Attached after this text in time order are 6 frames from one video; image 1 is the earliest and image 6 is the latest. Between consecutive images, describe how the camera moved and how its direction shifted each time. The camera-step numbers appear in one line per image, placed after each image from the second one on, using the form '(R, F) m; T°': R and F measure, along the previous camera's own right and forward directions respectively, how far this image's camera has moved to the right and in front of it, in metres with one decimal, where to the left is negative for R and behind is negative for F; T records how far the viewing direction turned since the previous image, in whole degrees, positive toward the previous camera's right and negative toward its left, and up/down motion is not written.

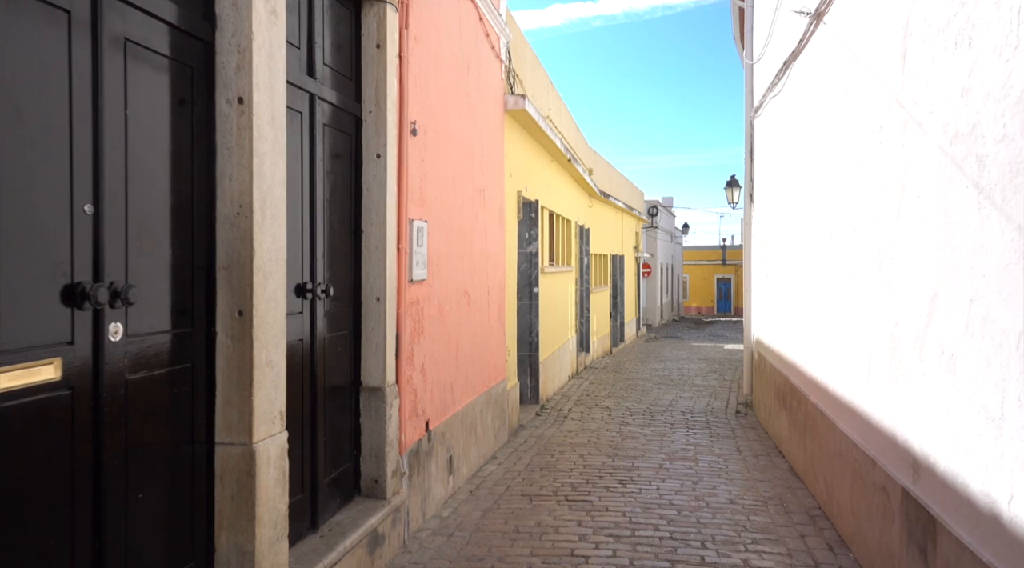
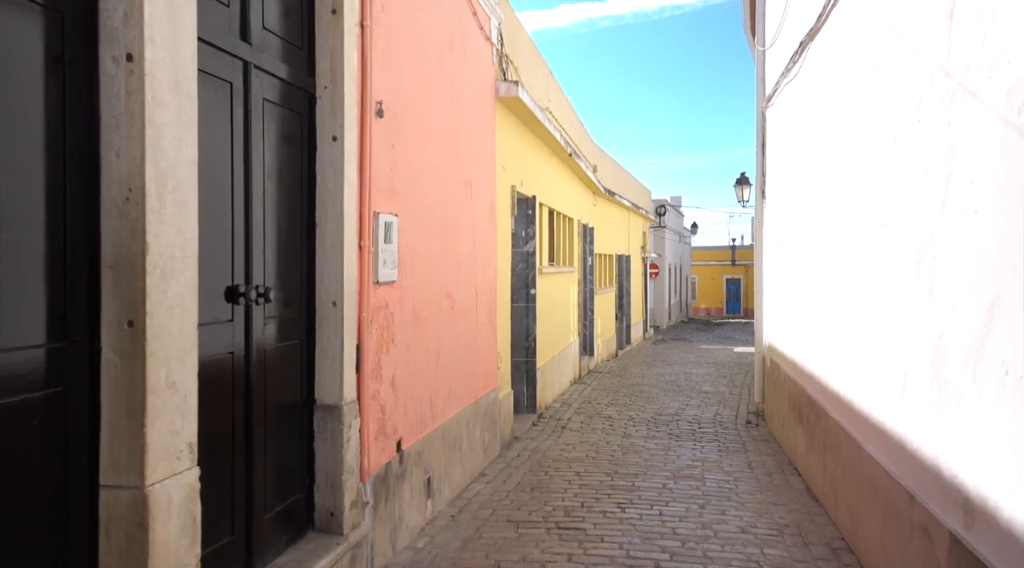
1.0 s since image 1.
(+0.2, +0.6) m; -1°
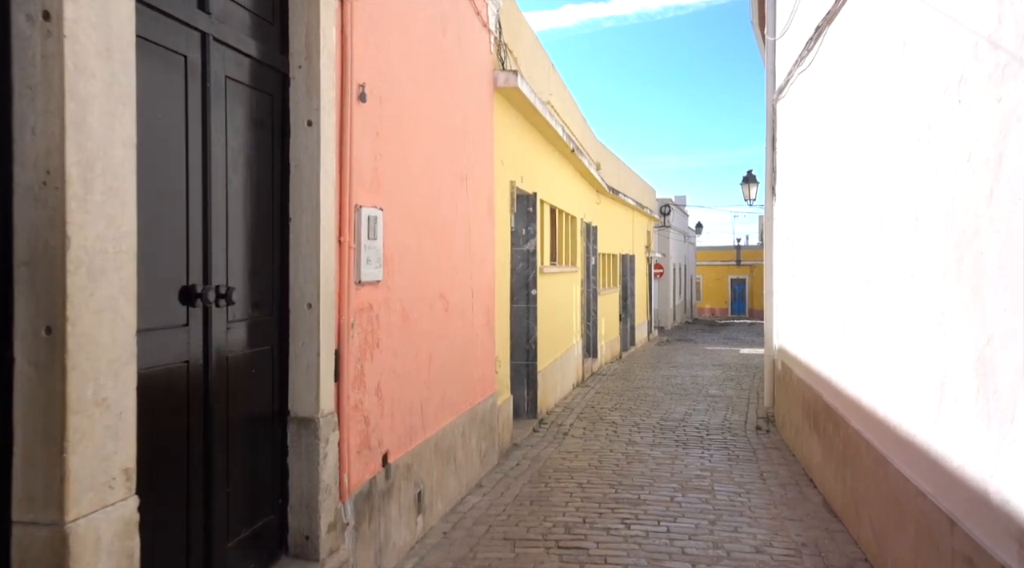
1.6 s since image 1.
(0.0, +0.4) m; 0°
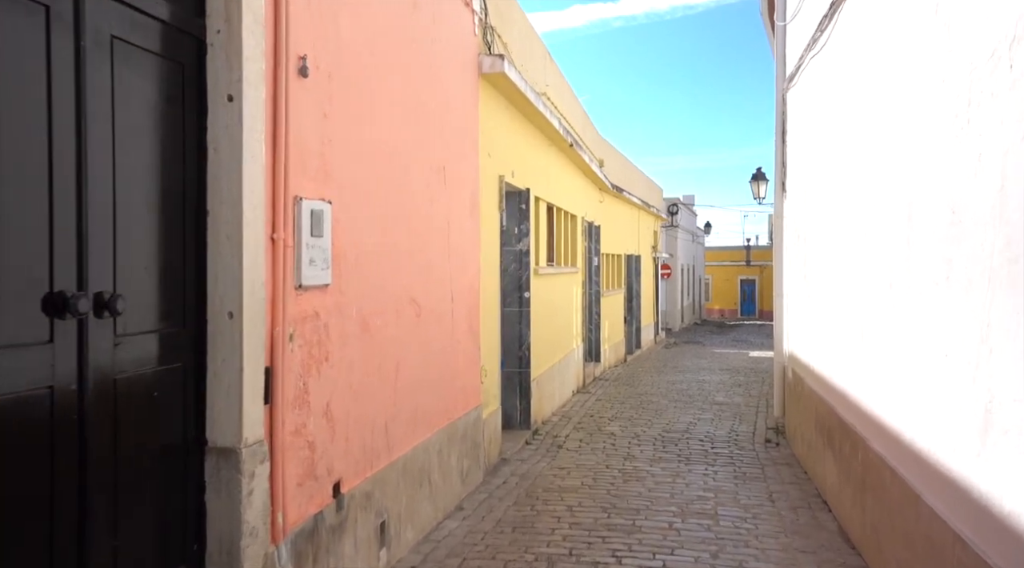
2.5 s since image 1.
(+0.2, +0.5) m; -1°
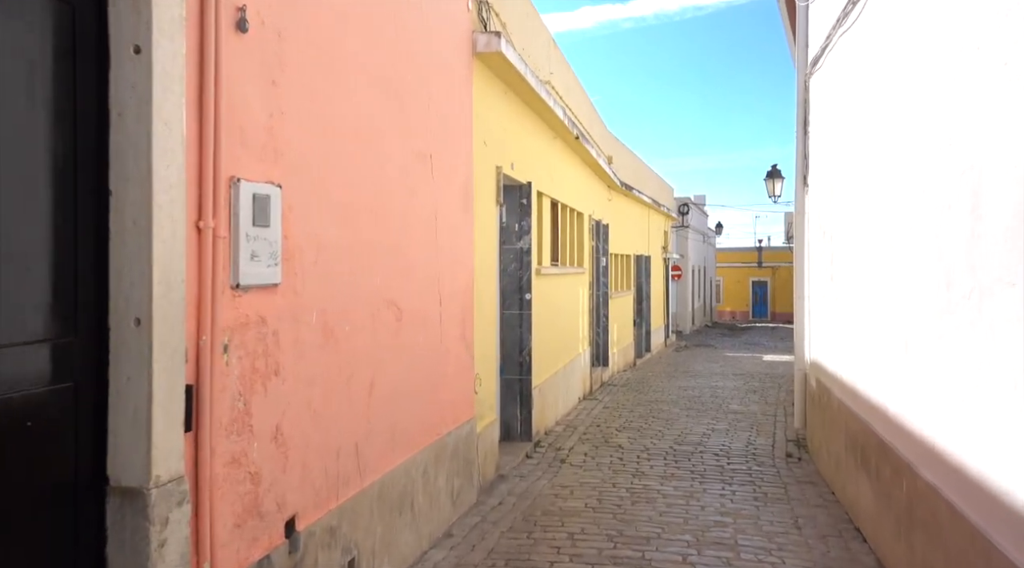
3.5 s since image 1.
(+0.1, +0.6) m; -1°
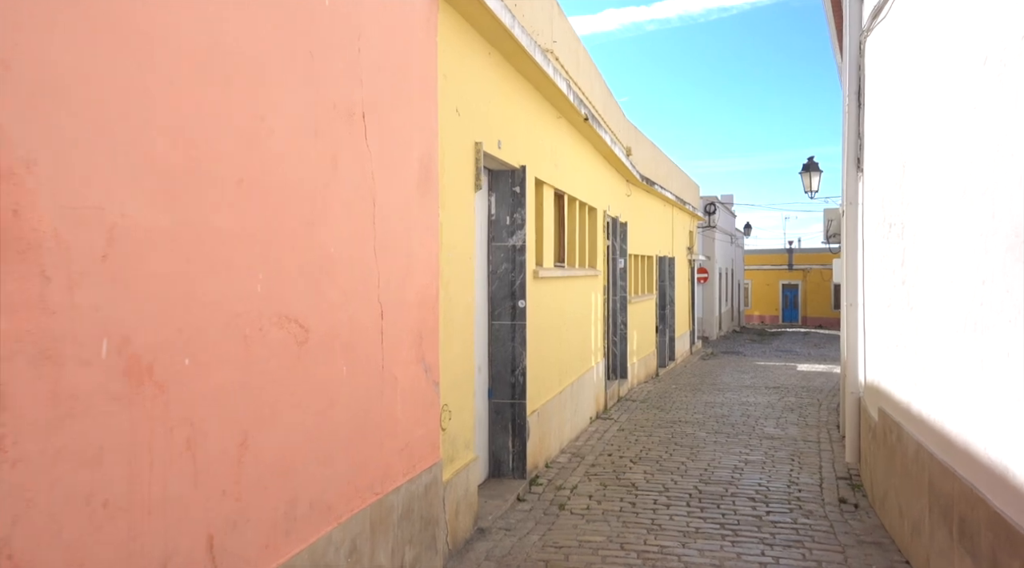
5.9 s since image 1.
(+0.3, +1.3) m; -2°
